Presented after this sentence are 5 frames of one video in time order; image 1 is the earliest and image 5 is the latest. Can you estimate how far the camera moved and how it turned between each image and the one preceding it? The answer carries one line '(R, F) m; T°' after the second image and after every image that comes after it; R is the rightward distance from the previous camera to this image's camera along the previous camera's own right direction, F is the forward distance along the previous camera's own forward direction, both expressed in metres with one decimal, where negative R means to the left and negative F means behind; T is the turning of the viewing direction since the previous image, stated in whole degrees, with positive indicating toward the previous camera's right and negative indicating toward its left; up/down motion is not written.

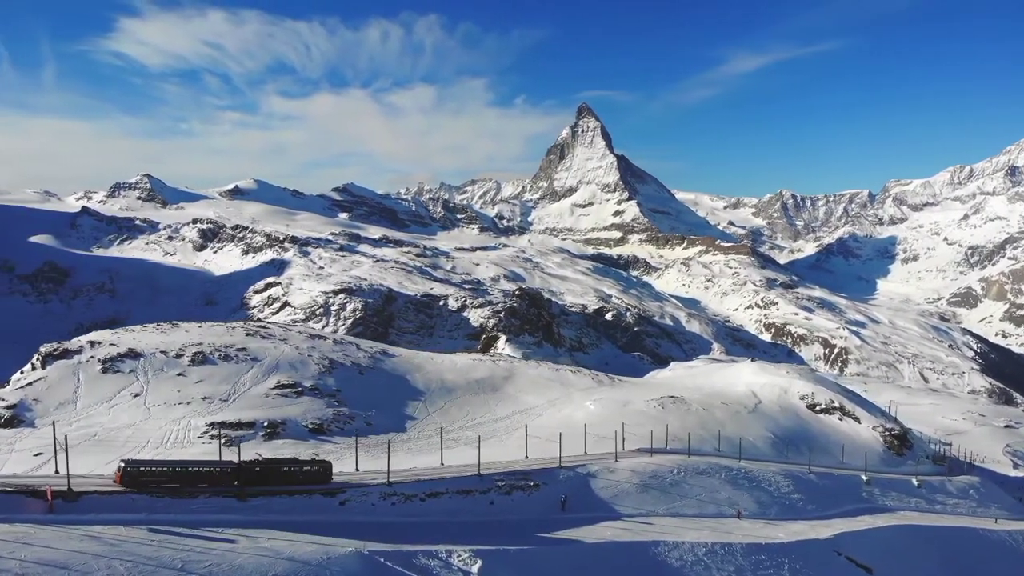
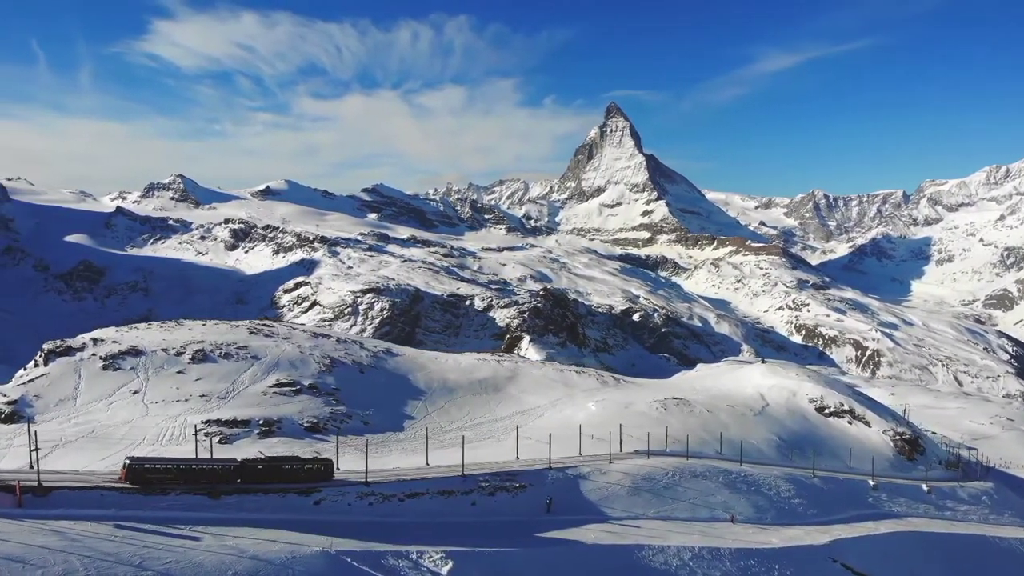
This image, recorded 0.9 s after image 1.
(+2.9, +0.5) m; -2°
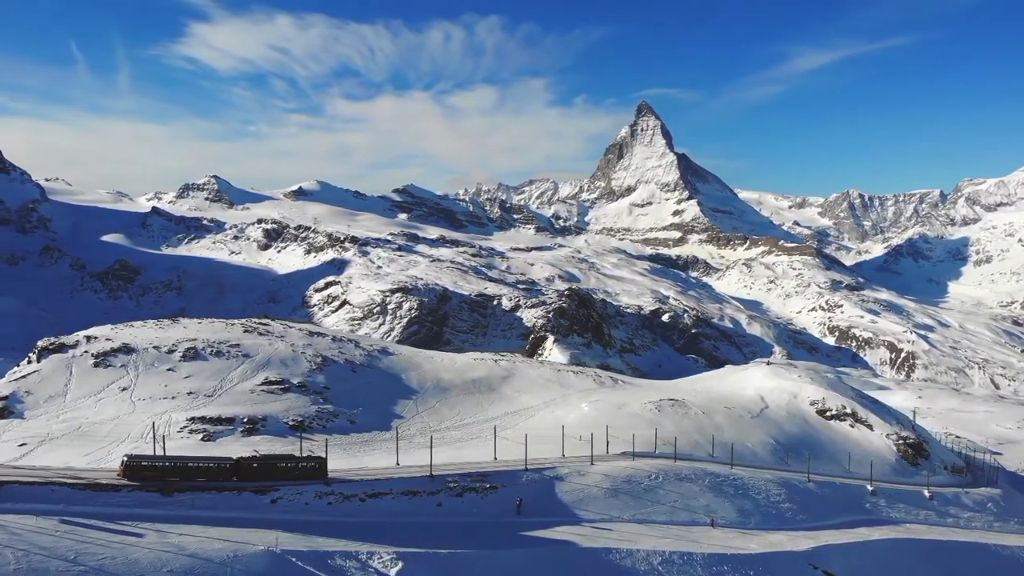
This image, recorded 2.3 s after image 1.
(+4.0, +0.6) m; -2°
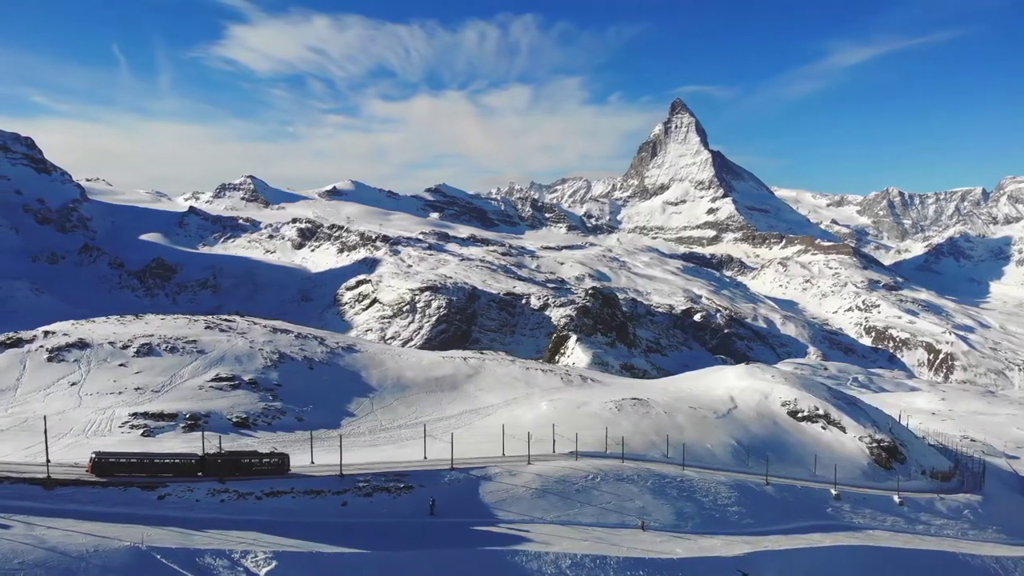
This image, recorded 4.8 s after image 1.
(+8.0, +1.2) m; -2°
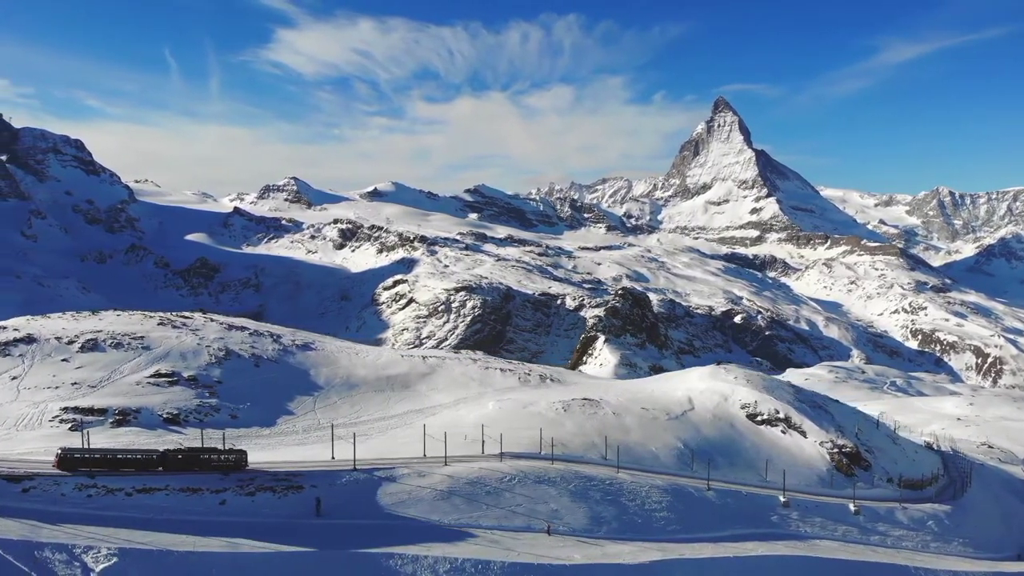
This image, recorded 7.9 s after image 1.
(+10.0, +1.4) m; -3°
